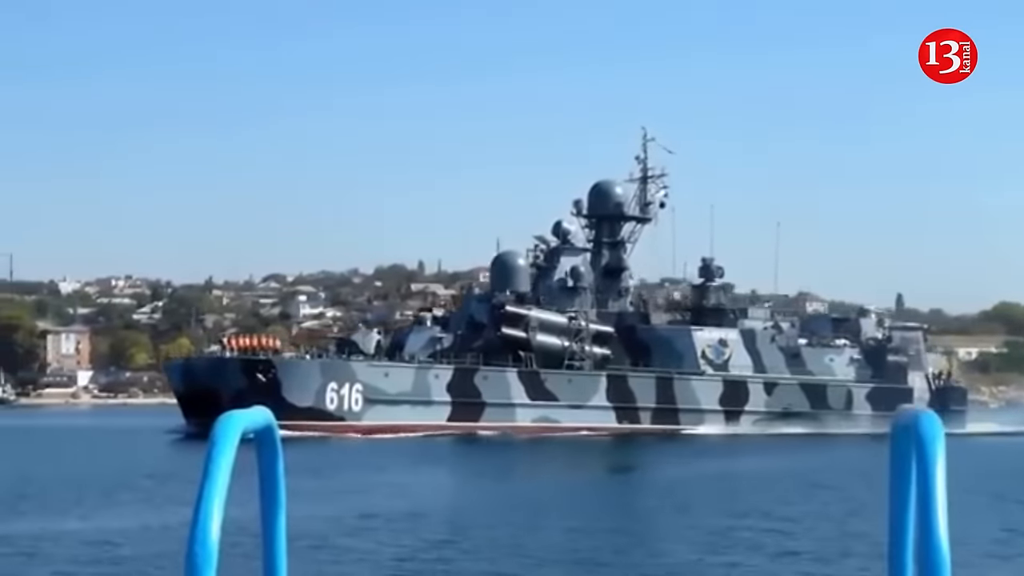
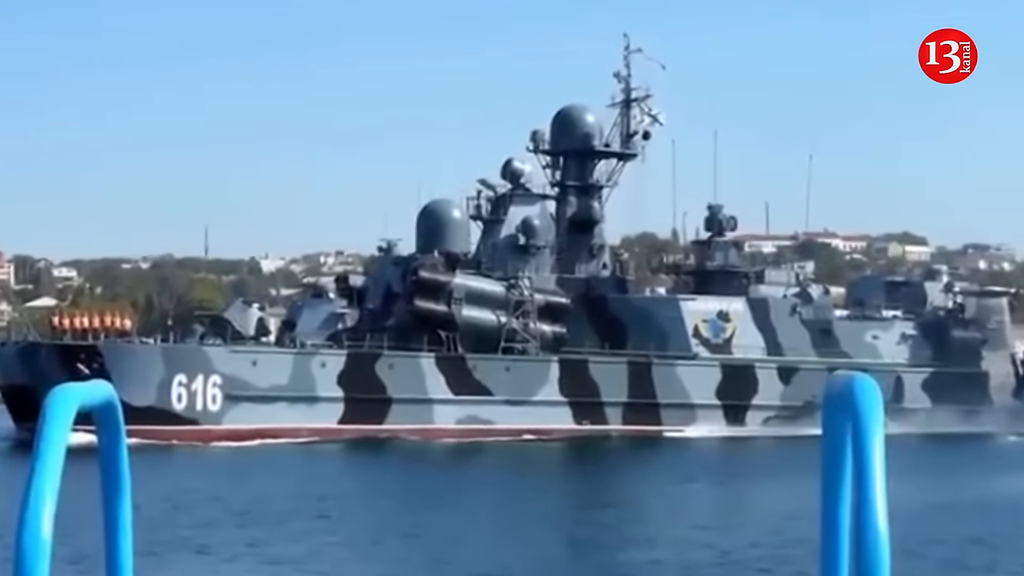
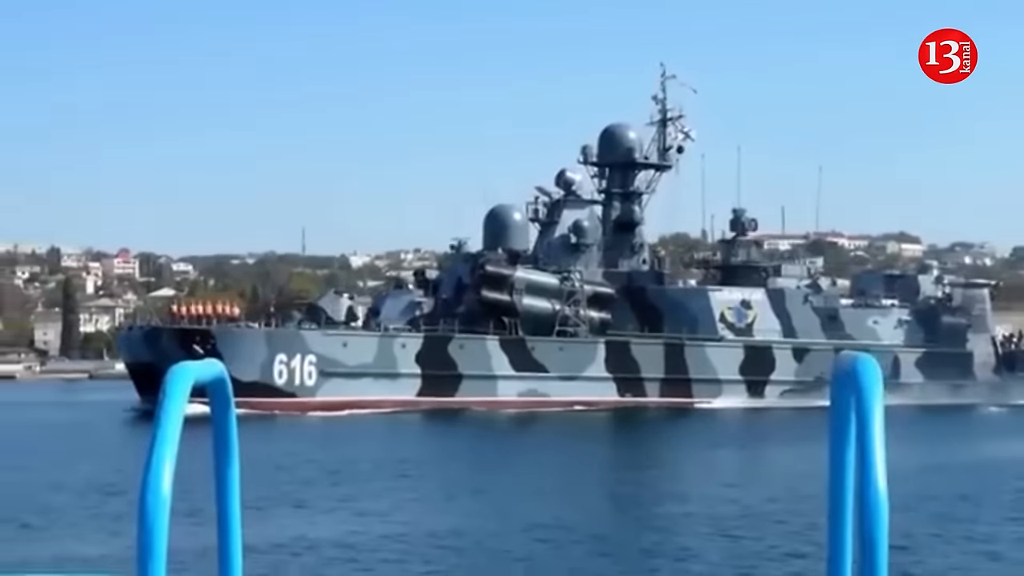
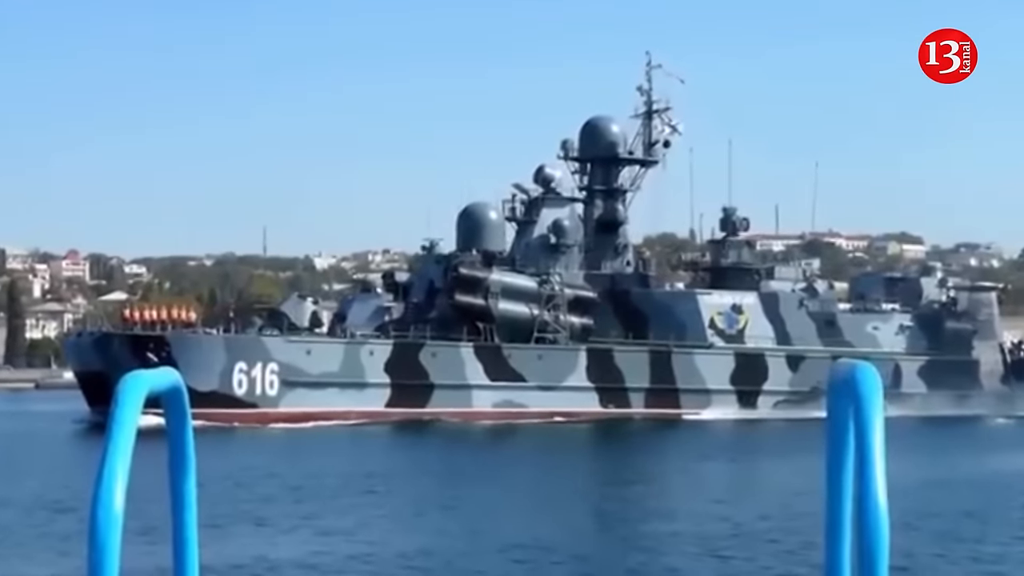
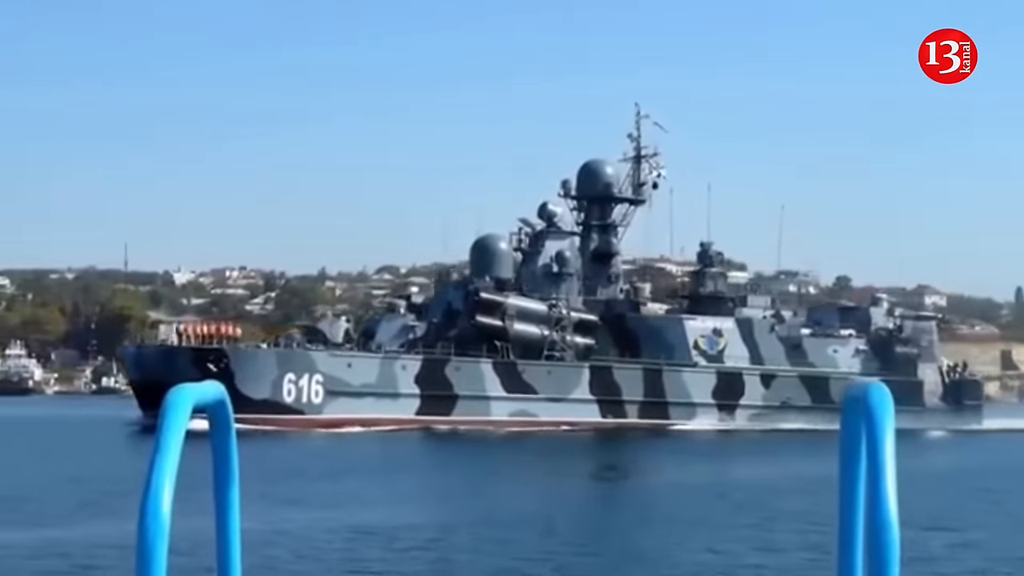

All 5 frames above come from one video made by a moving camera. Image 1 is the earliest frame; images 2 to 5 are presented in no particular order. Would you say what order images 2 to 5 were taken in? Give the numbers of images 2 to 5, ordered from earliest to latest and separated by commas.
5, 3, 4, 2
